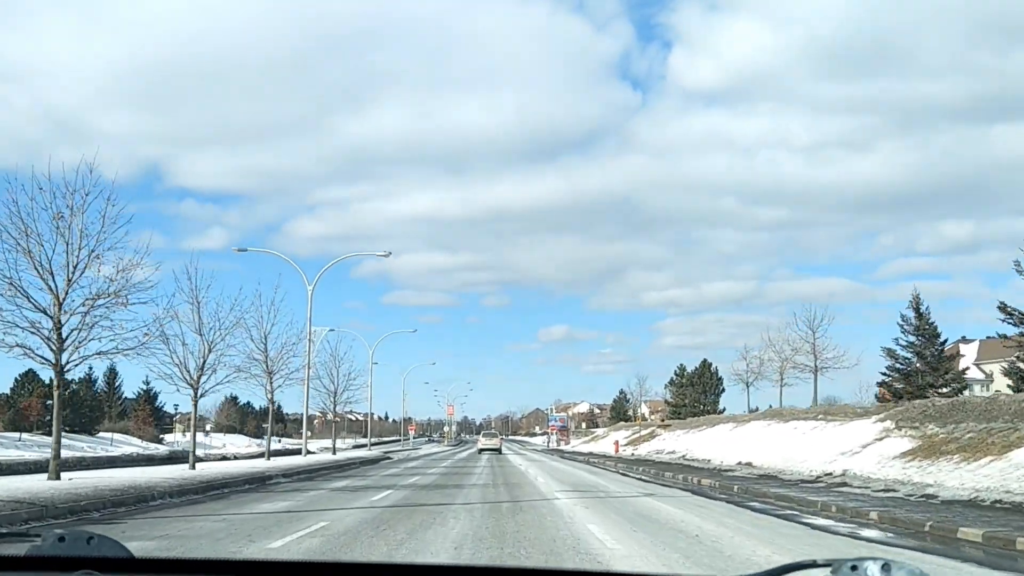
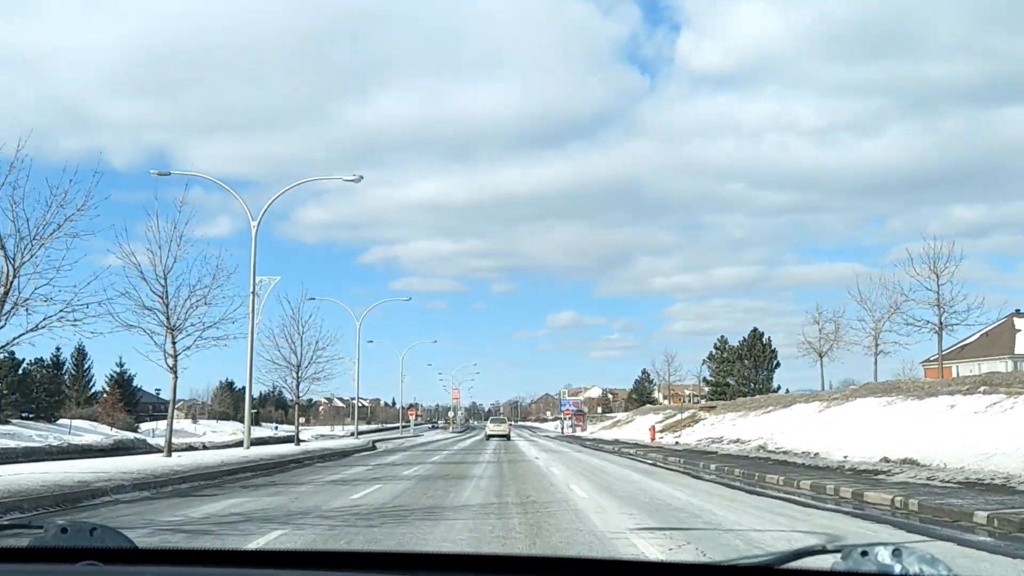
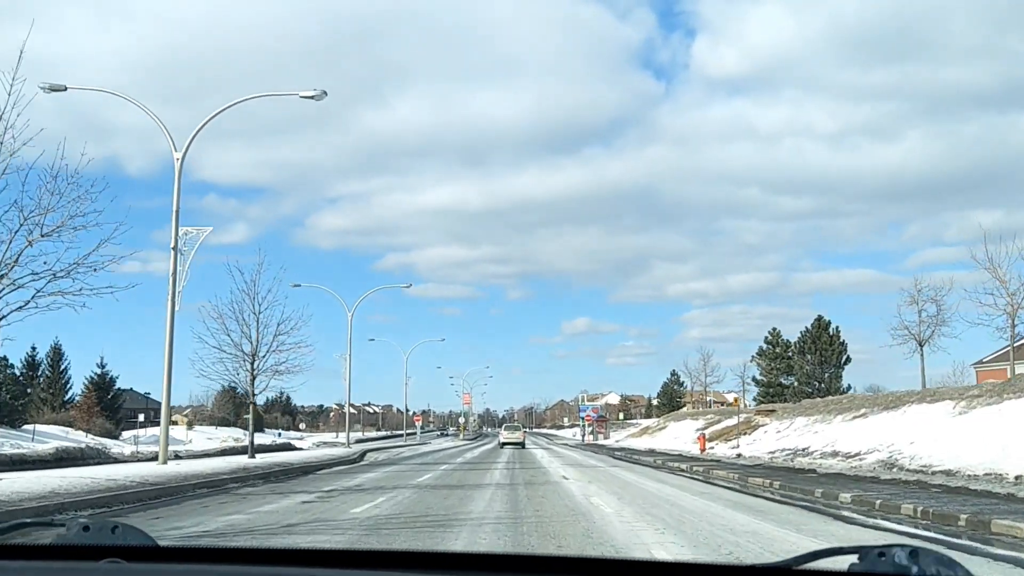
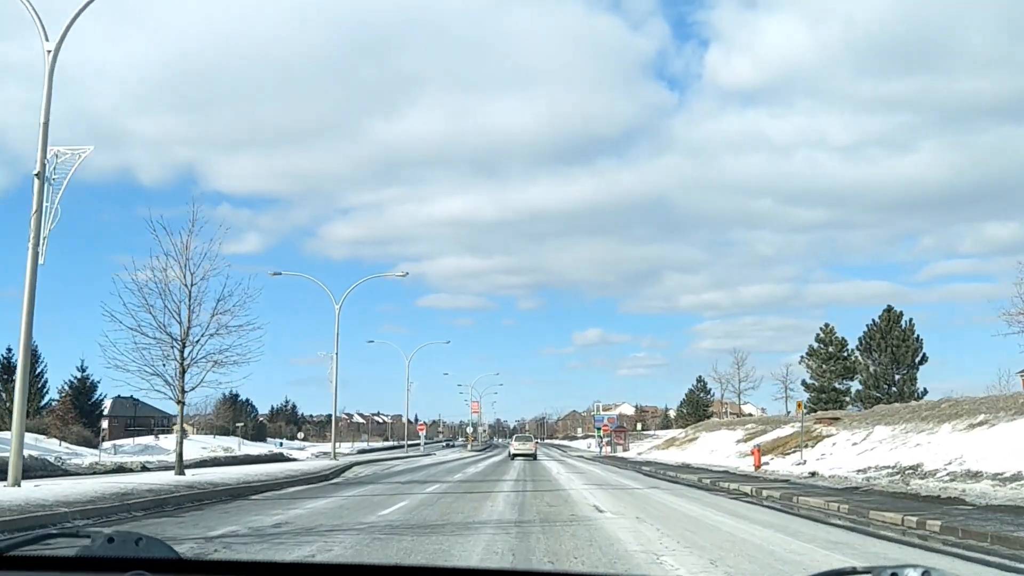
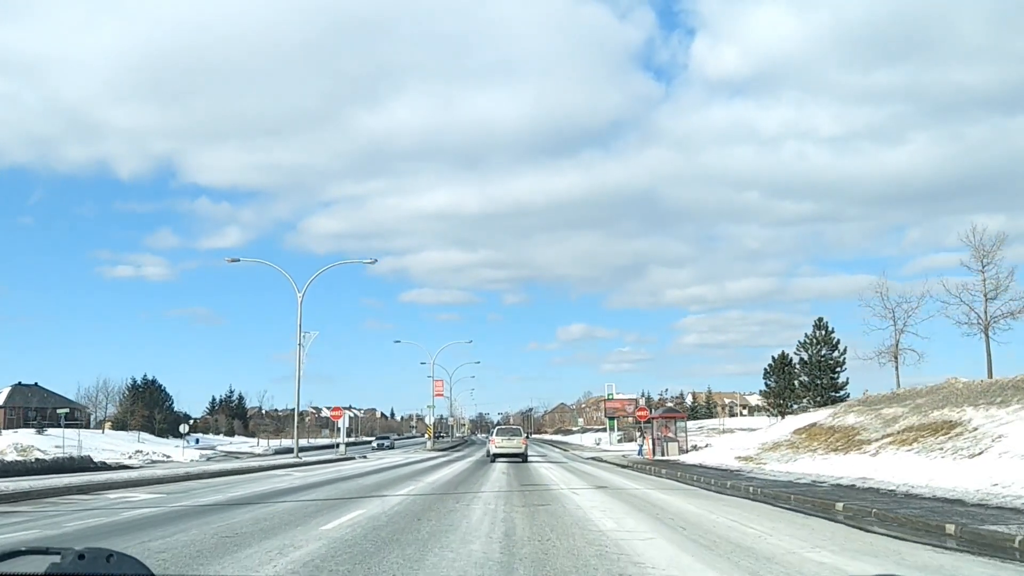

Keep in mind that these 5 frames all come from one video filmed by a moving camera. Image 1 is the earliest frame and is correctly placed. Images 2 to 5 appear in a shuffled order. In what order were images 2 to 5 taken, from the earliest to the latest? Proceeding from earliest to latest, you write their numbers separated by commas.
2, 3, 4, 5
